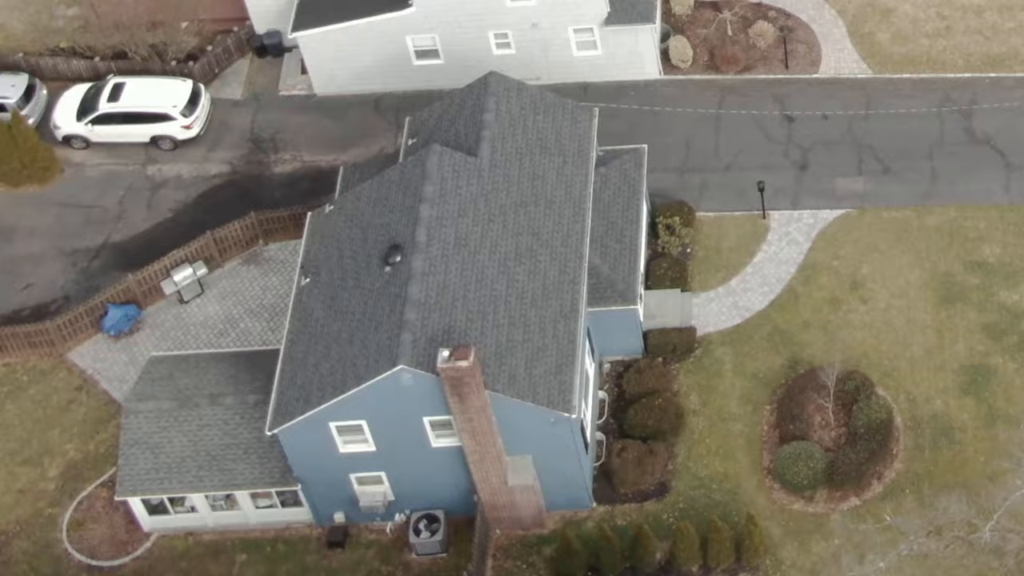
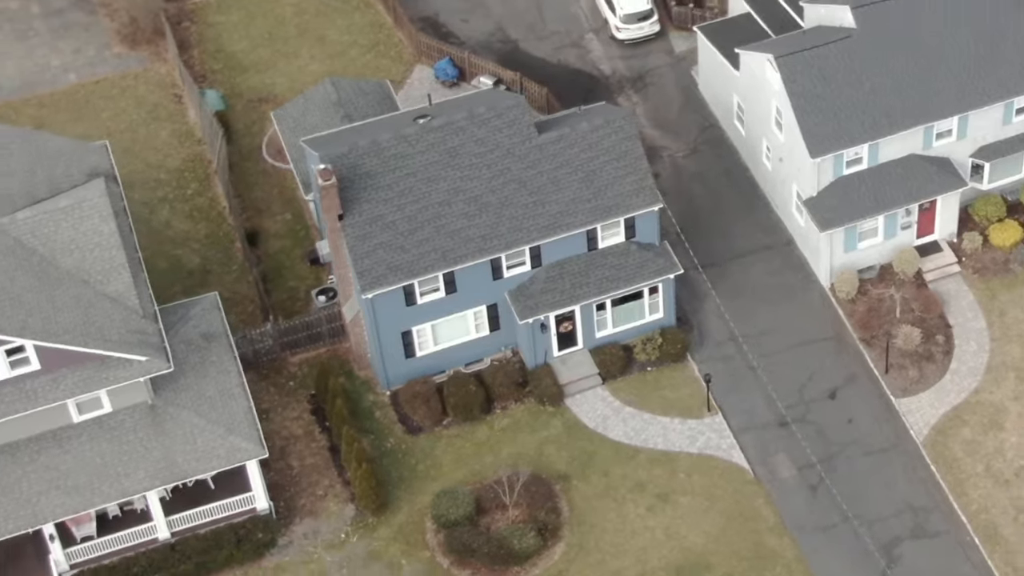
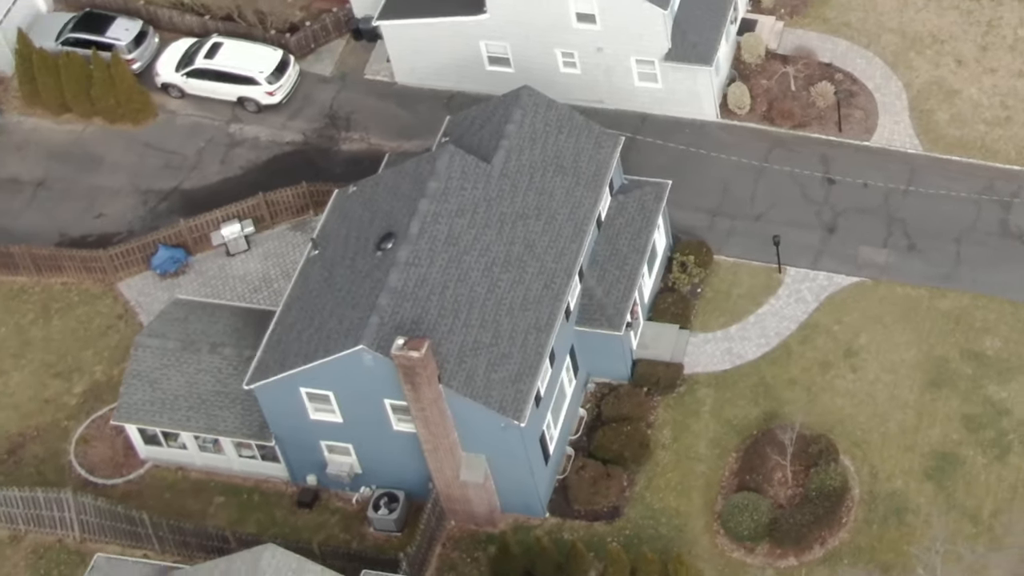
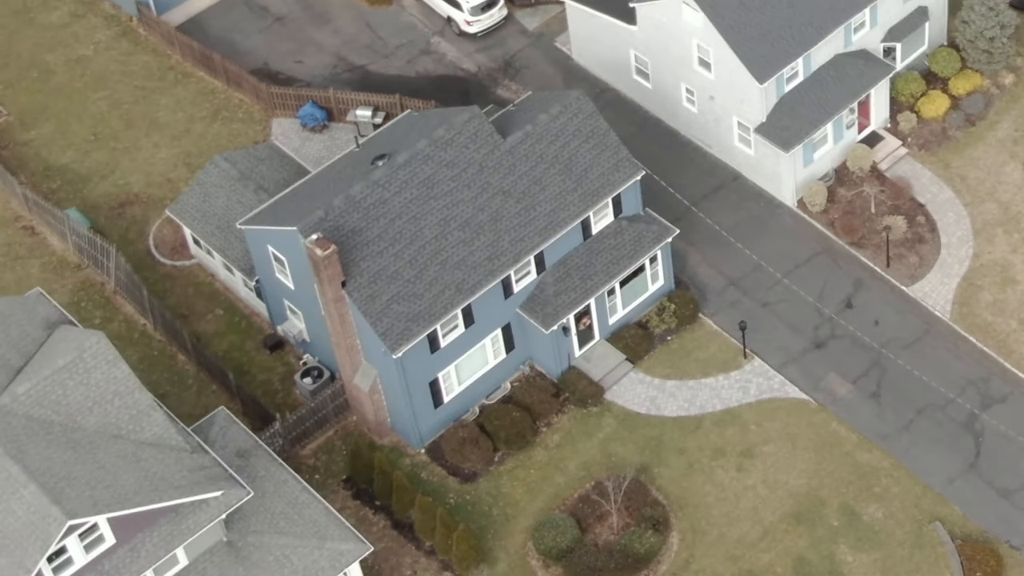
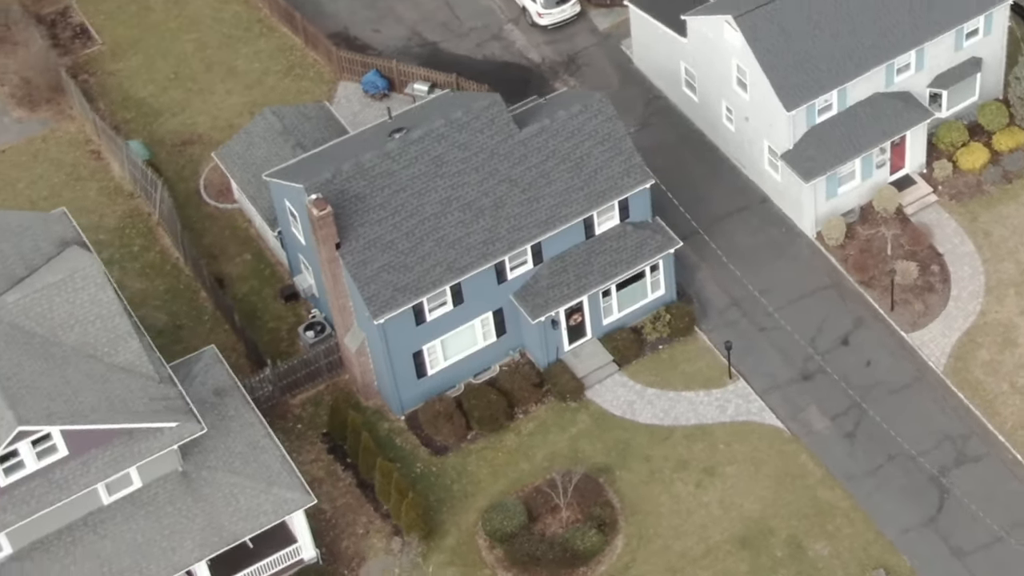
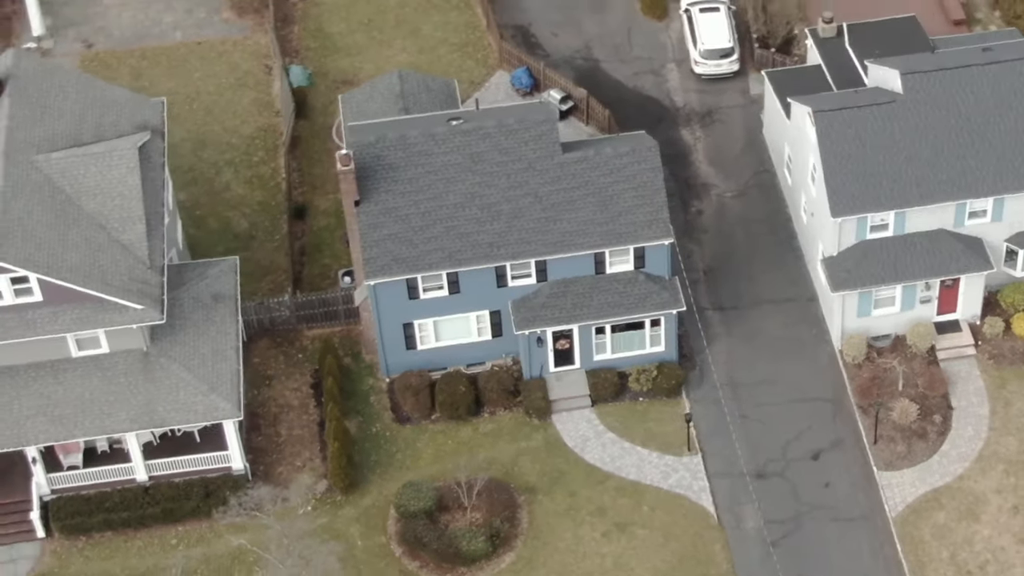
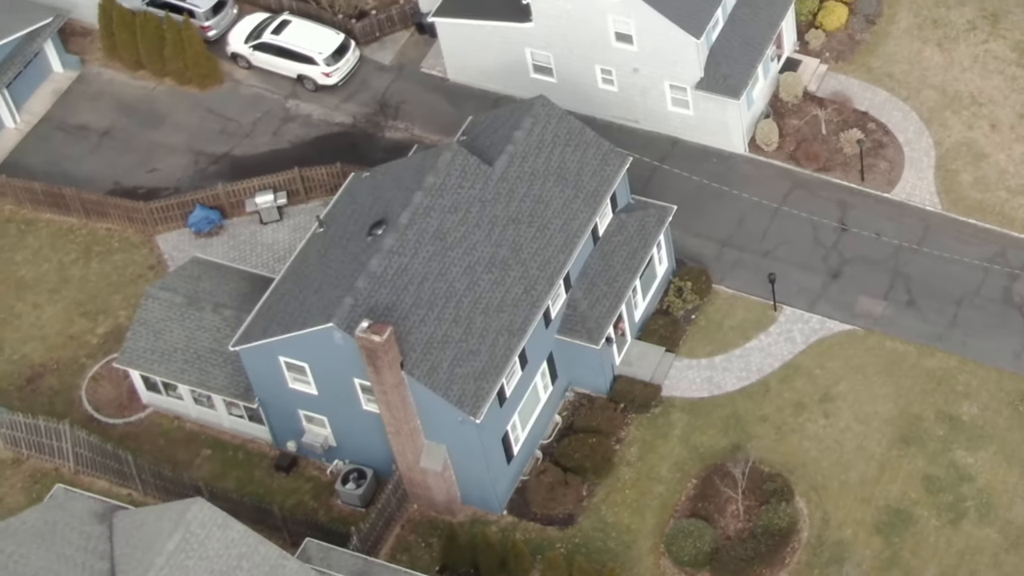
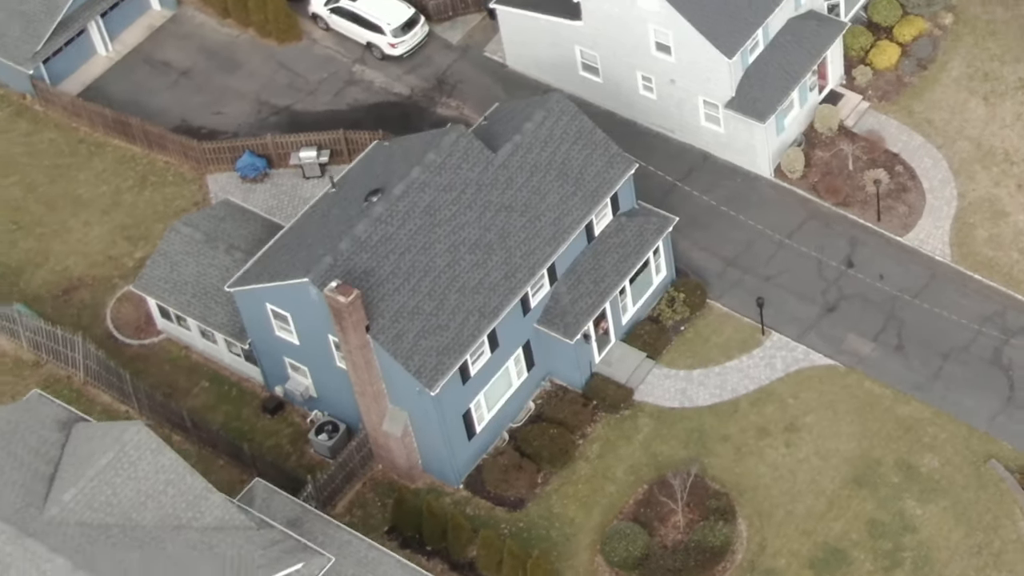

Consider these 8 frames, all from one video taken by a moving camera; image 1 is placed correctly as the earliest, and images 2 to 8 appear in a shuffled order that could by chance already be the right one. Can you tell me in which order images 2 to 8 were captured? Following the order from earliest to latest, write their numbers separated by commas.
3, 7, 8, 4, 5, 2, 6
